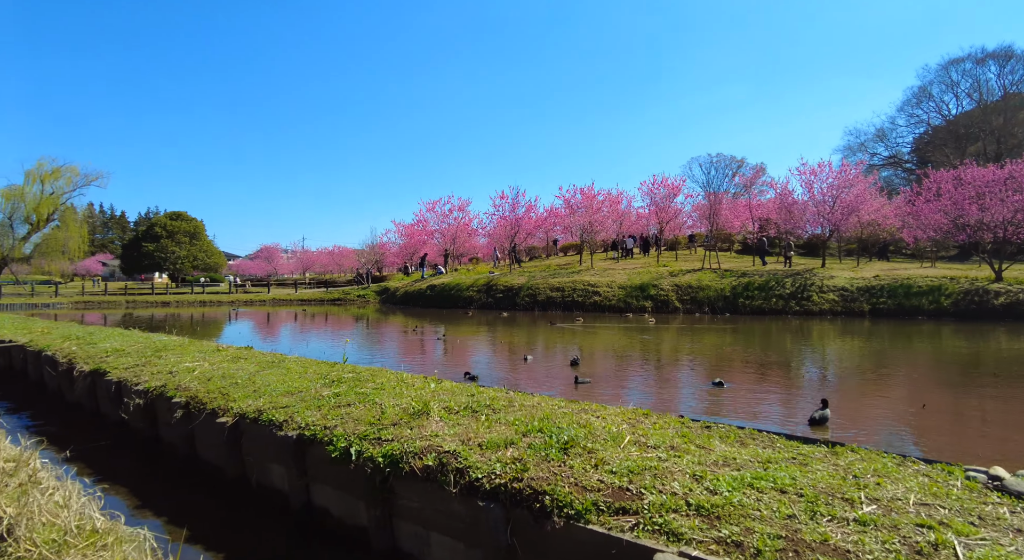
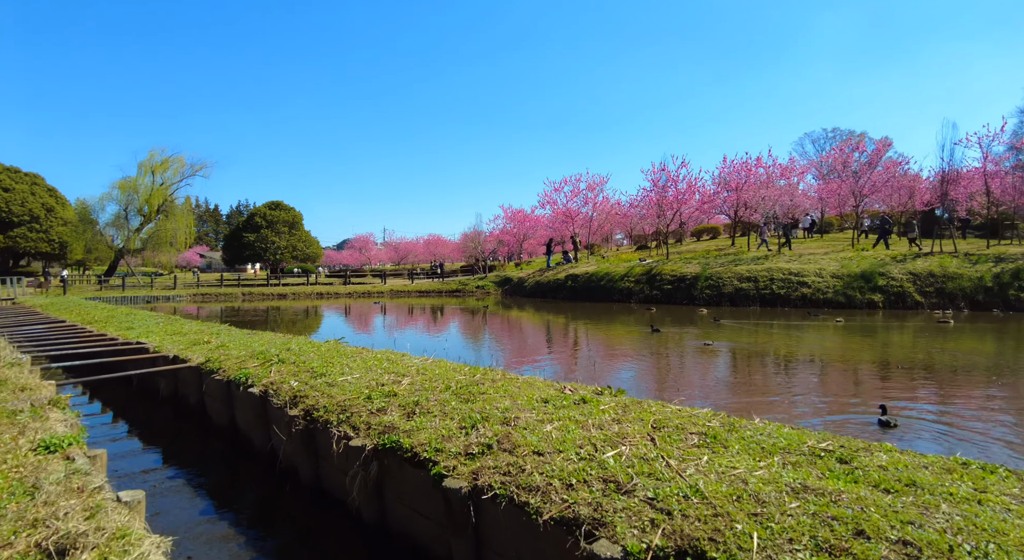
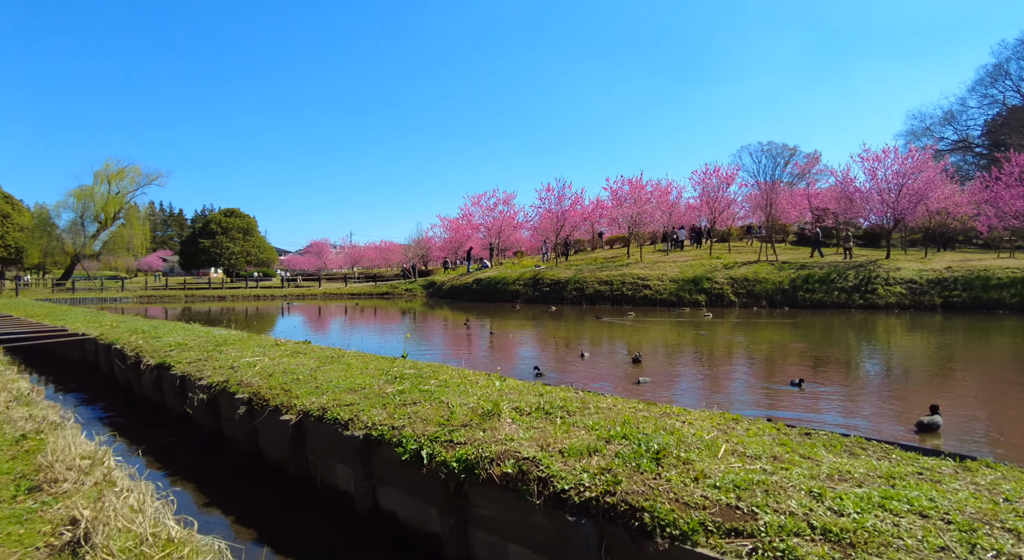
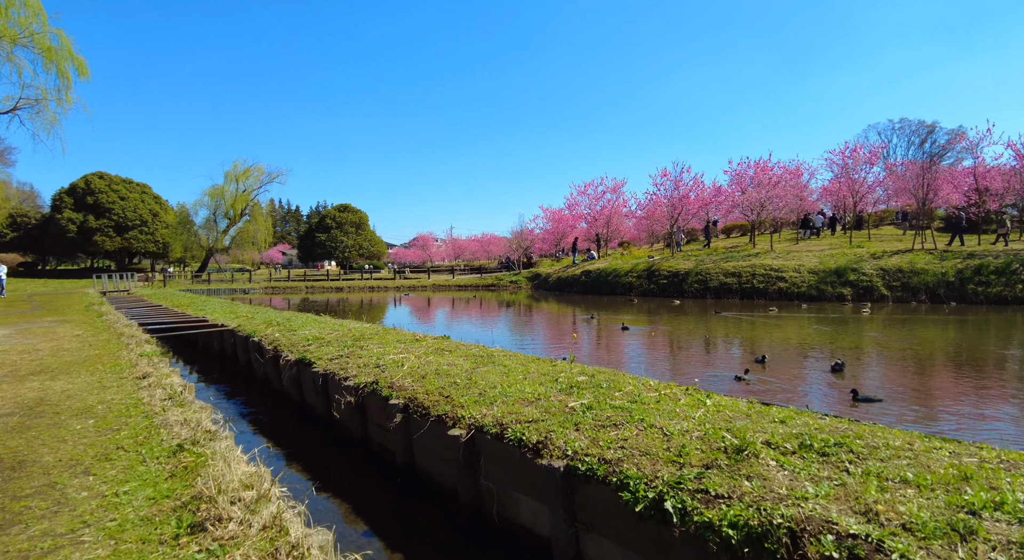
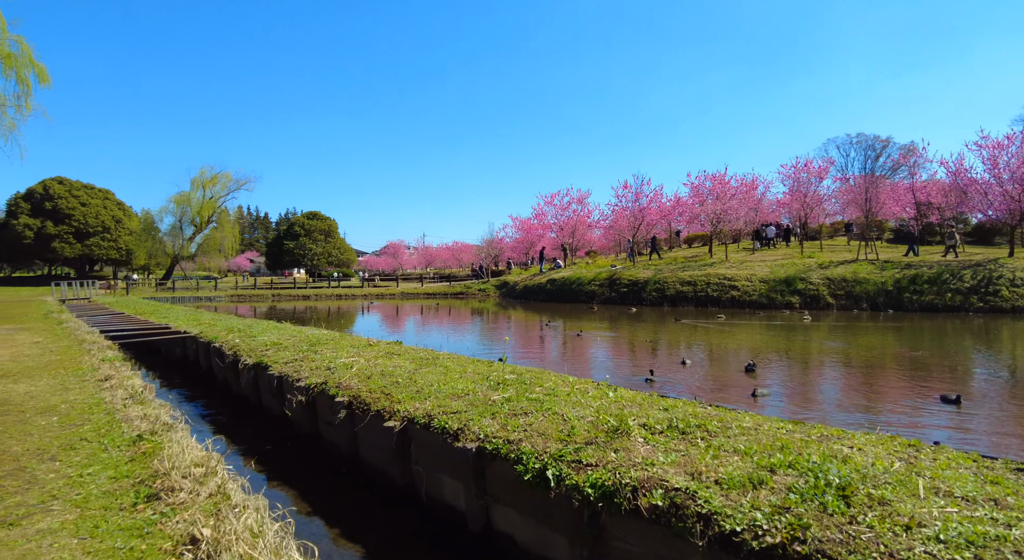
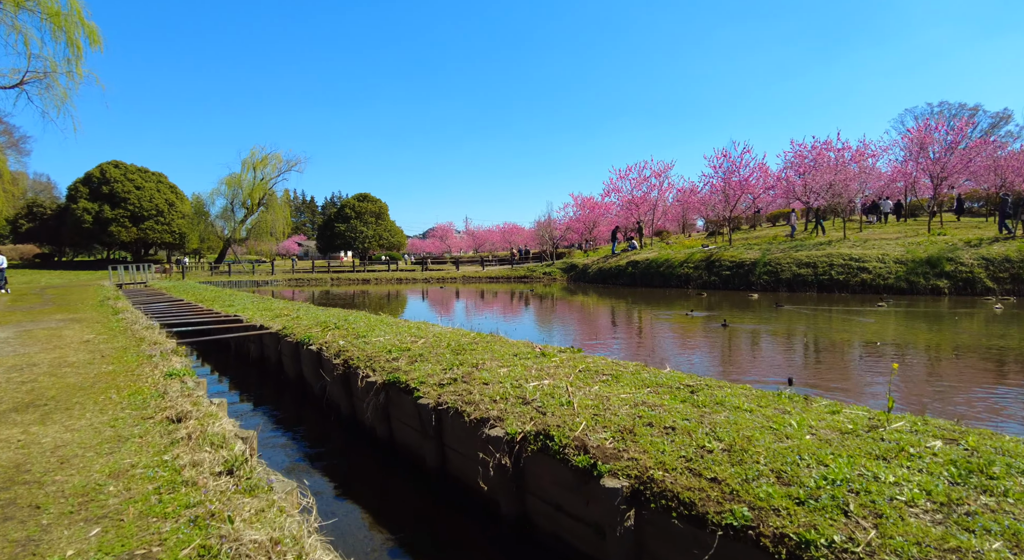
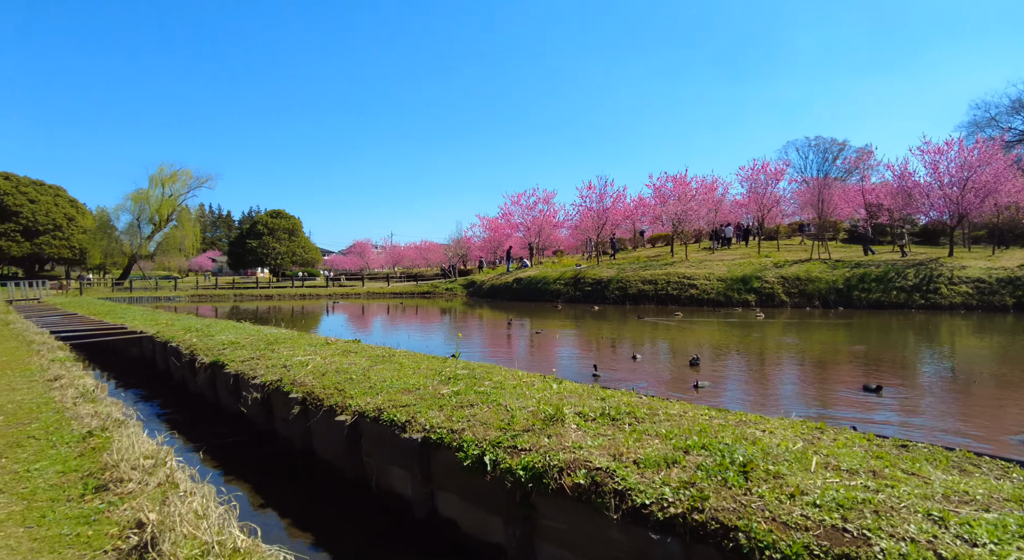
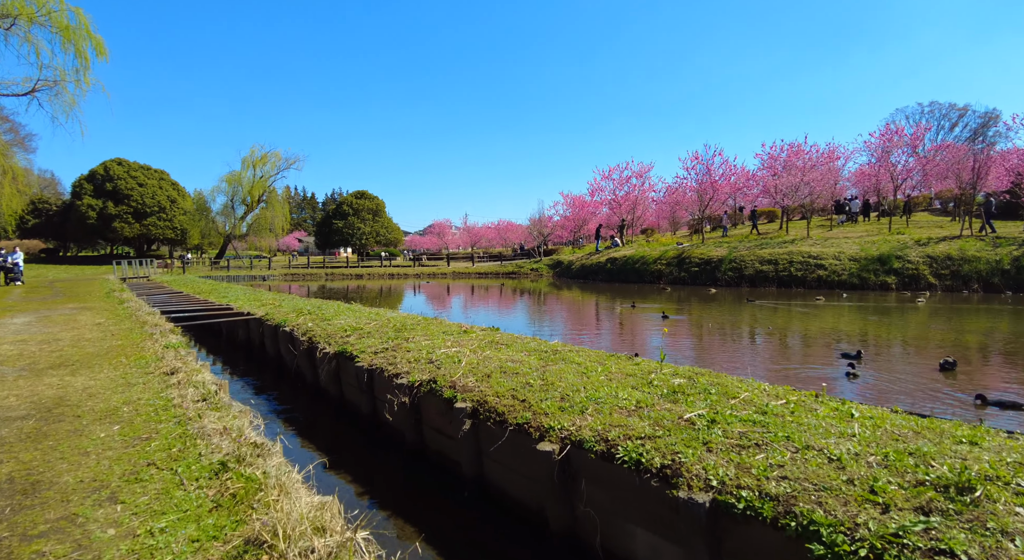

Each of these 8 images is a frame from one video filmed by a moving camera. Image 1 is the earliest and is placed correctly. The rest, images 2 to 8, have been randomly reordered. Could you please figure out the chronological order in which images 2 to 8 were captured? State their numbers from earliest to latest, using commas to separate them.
3, 7, 5, 4, 8, 6, 2
